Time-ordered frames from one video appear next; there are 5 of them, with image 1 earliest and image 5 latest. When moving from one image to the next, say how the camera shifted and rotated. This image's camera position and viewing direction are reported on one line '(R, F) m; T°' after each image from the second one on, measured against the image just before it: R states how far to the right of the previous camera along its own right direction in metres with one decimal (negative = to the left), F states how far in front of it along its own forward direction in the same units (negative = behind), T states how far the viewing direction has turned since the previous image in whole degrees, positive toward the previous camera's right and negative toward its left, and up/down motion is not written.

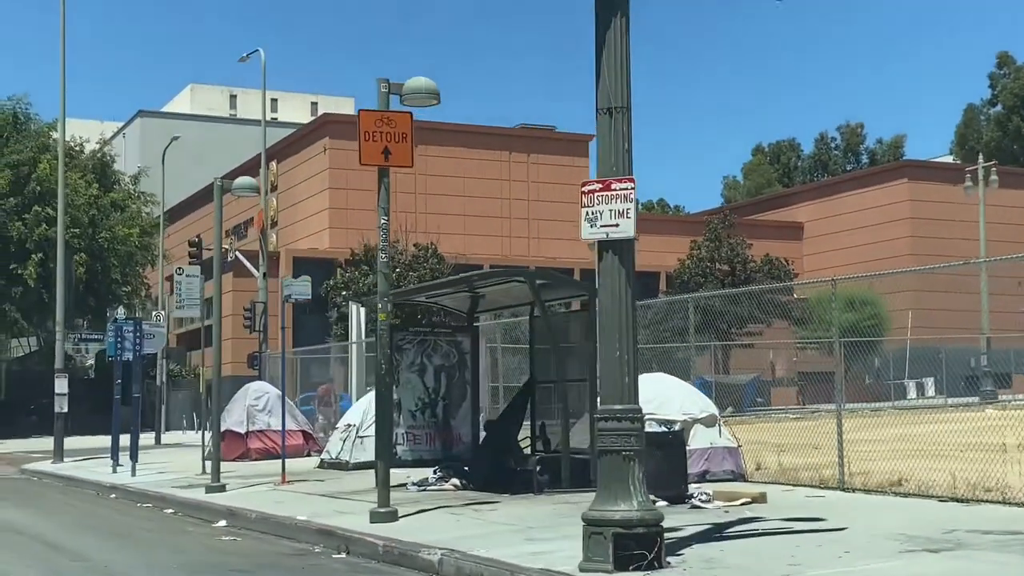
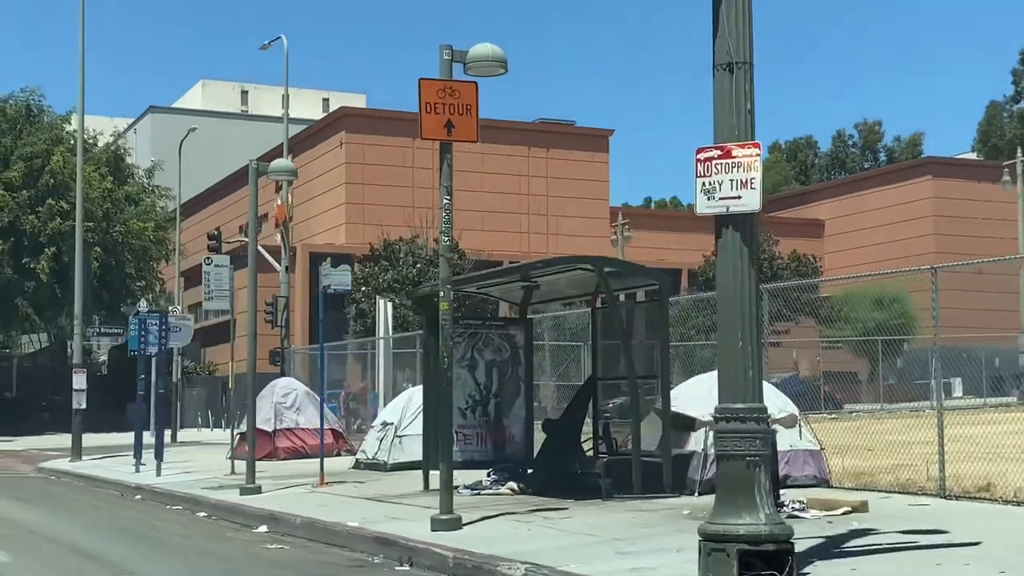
(-0.5, +1.0) m; 0°
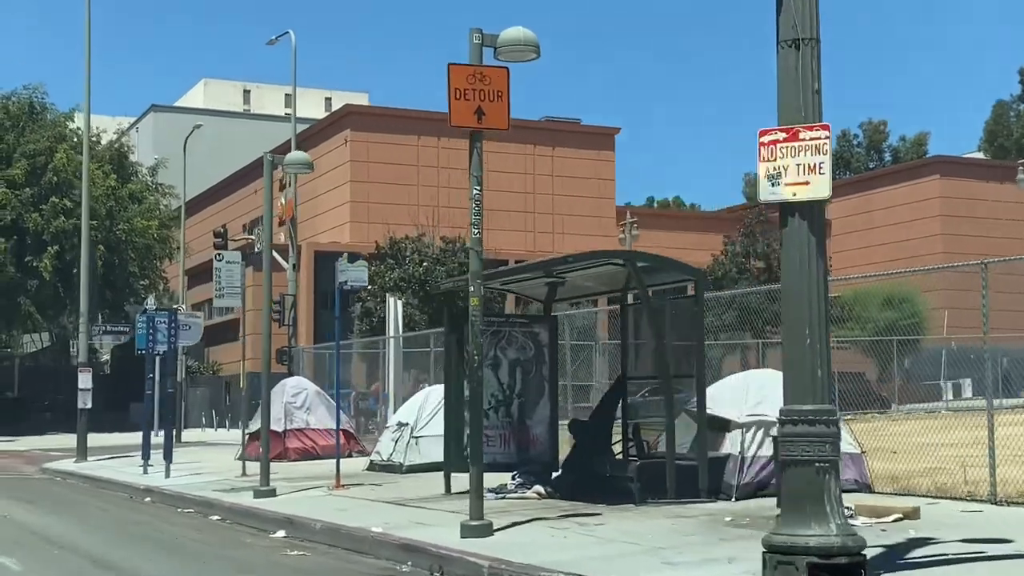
(-0.2, +0.5) m; 0°
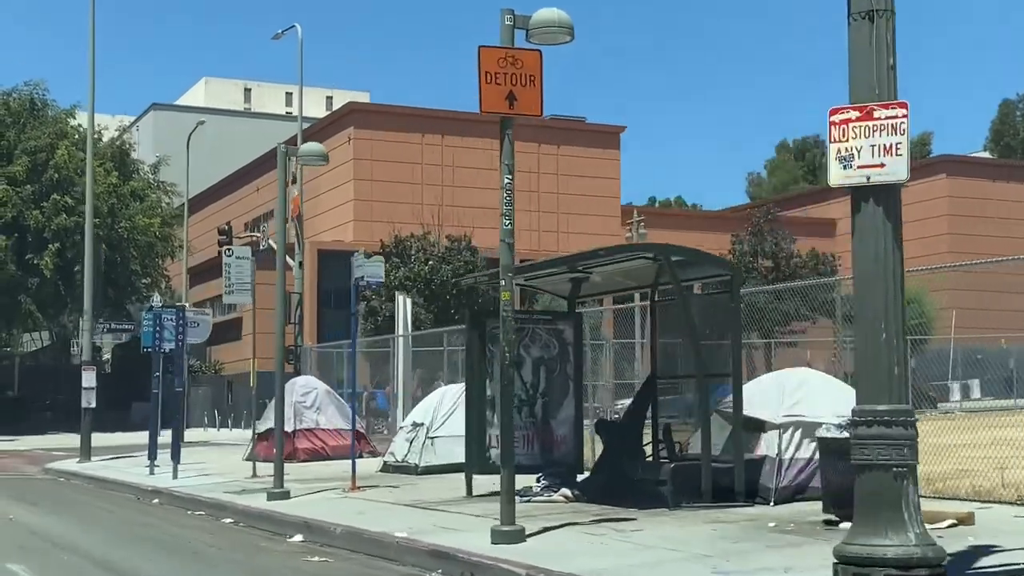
(-0.2, +0.5) m; 0°
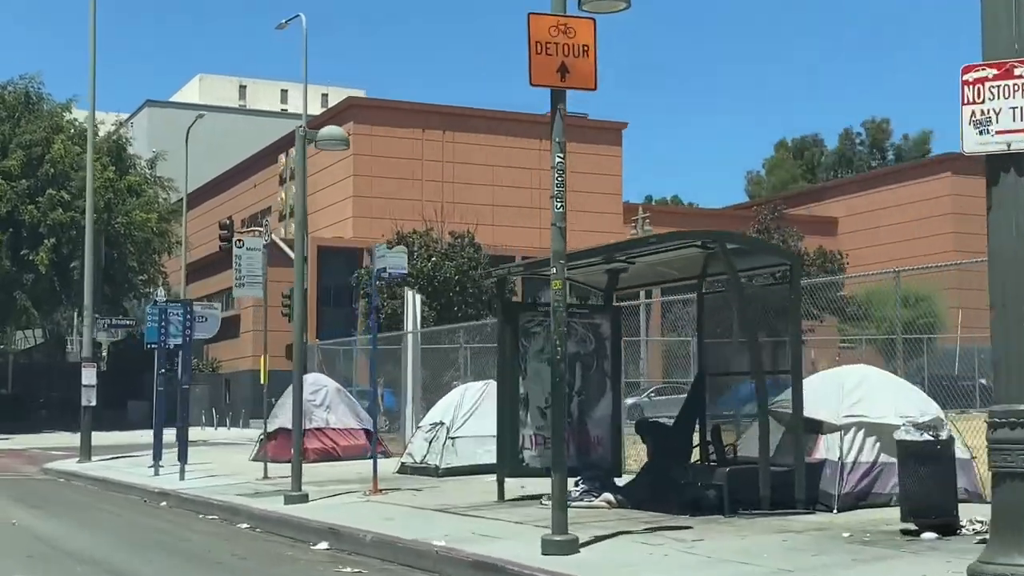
(-0.3, +0.8) m; 0°
